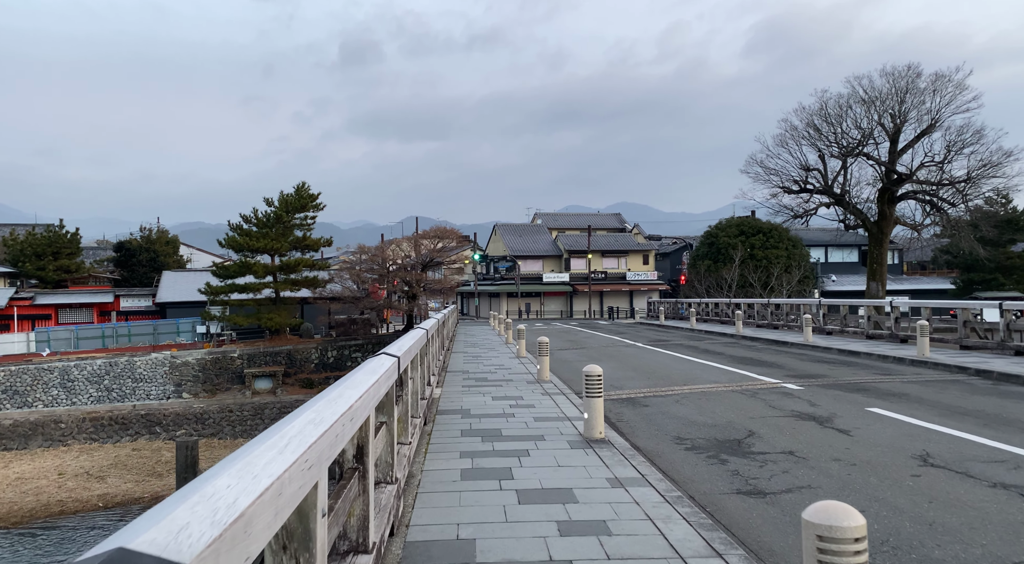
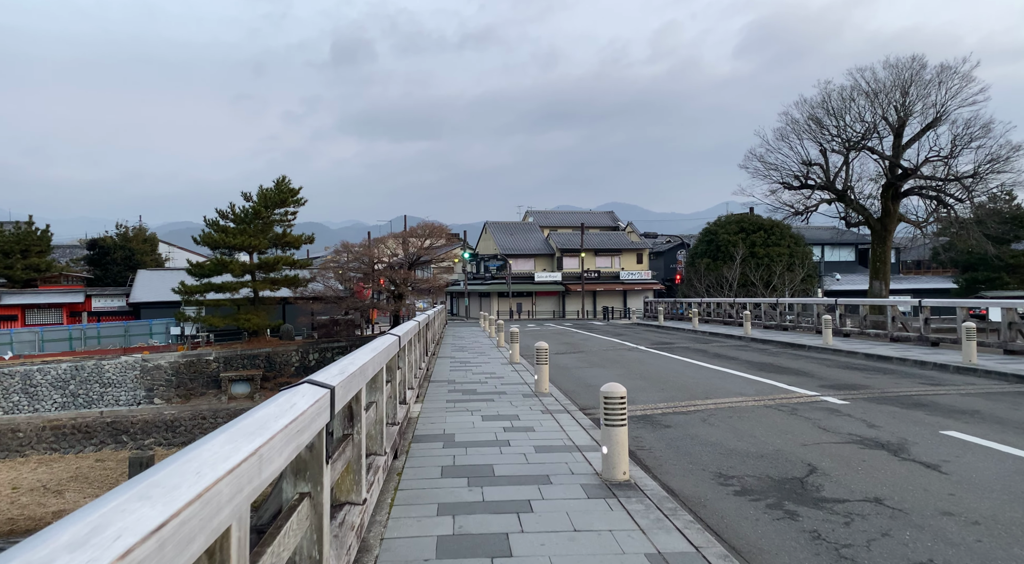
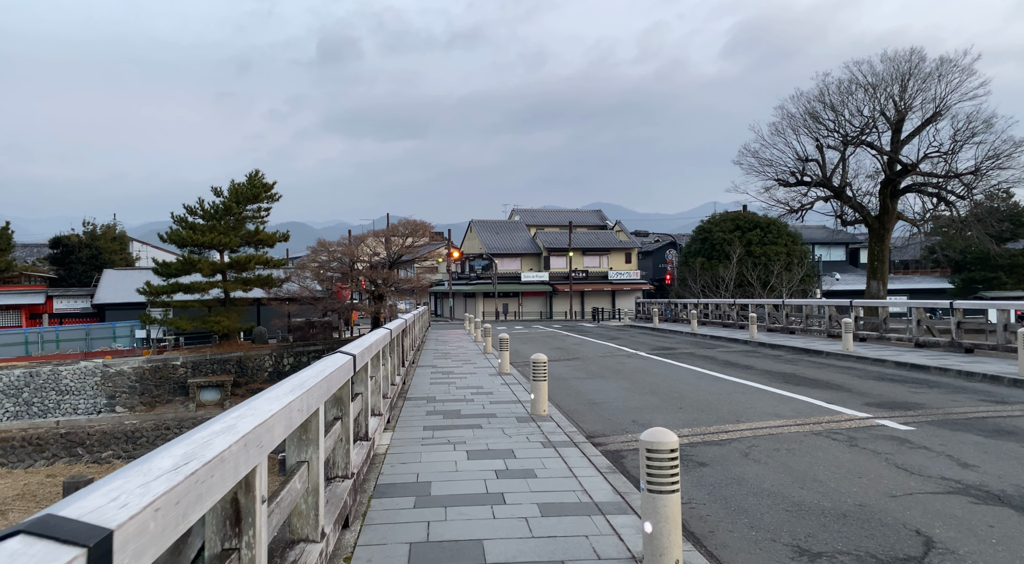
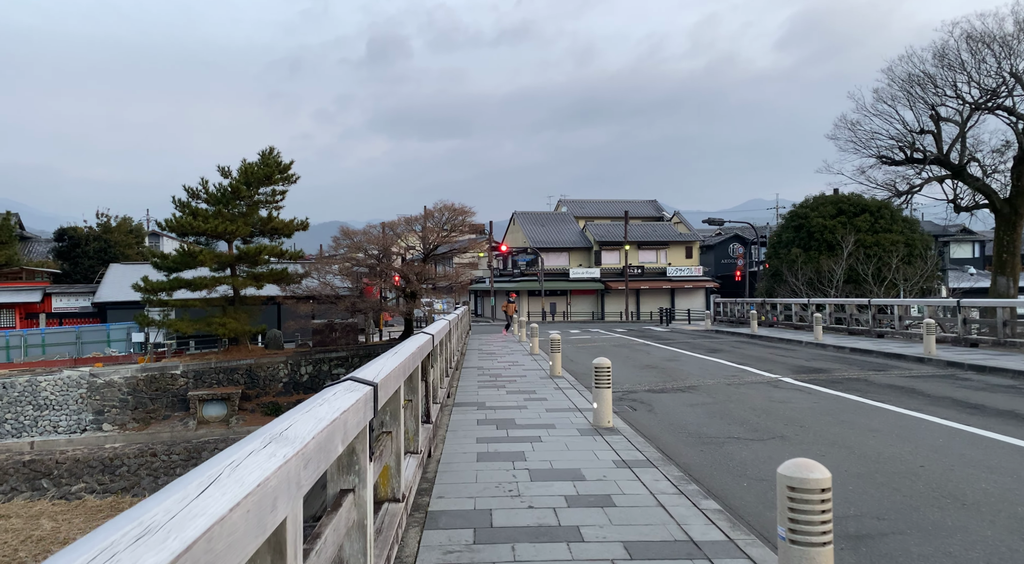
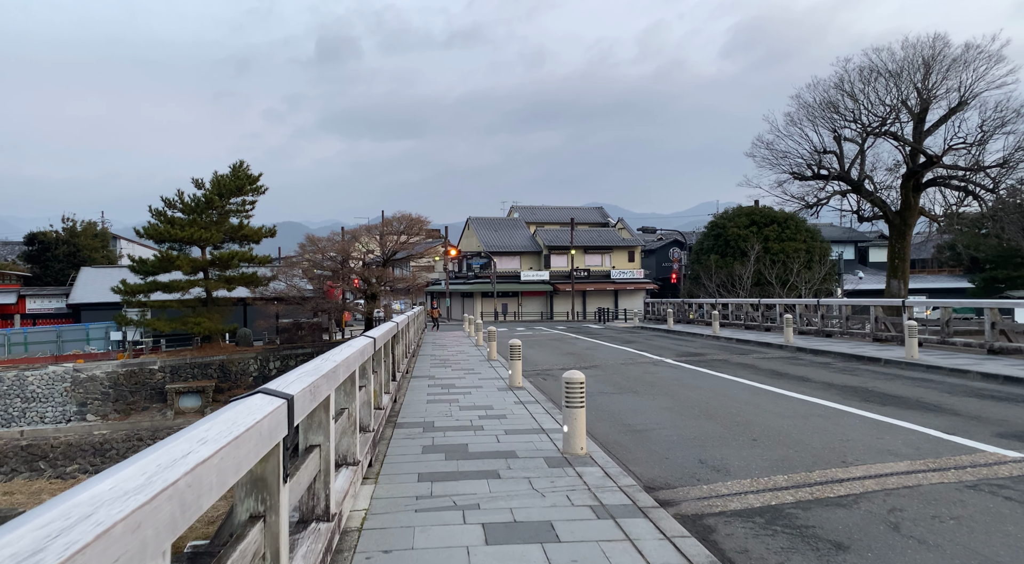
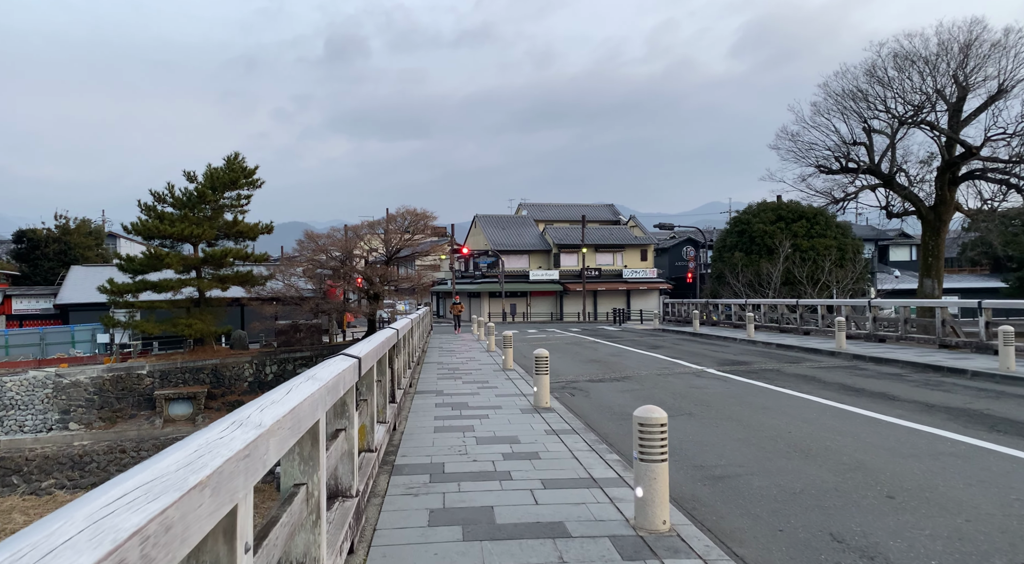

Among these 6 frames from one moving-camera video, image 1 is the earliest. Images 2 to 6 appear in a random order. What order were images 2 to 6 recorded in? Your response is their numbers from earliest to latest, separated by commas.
2, 3, 5, 6, 4
